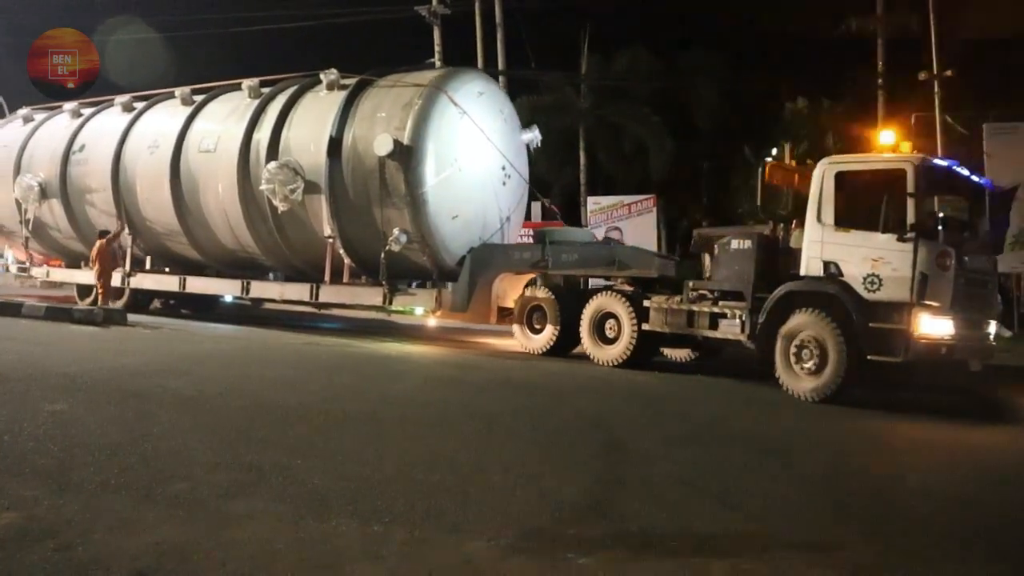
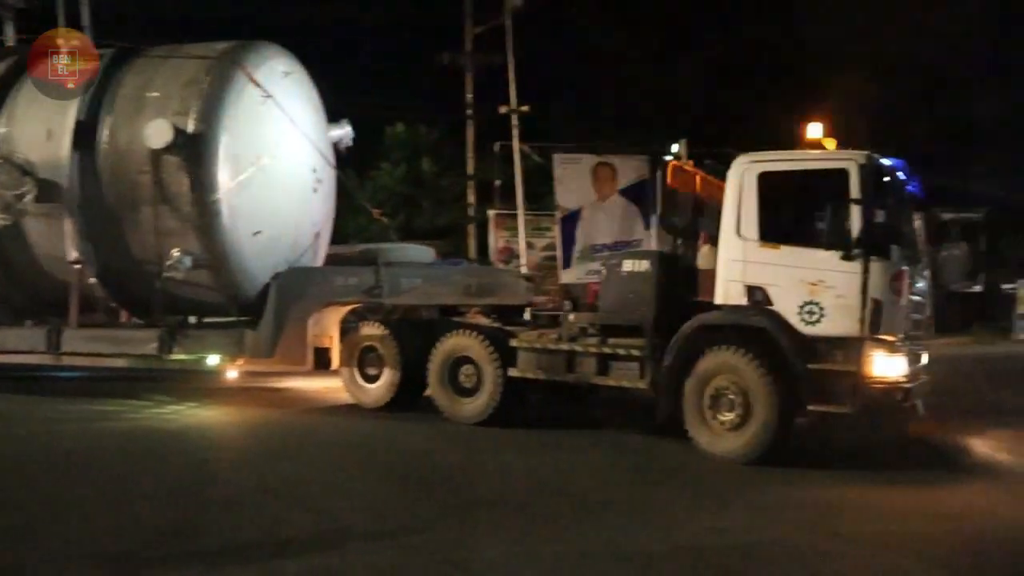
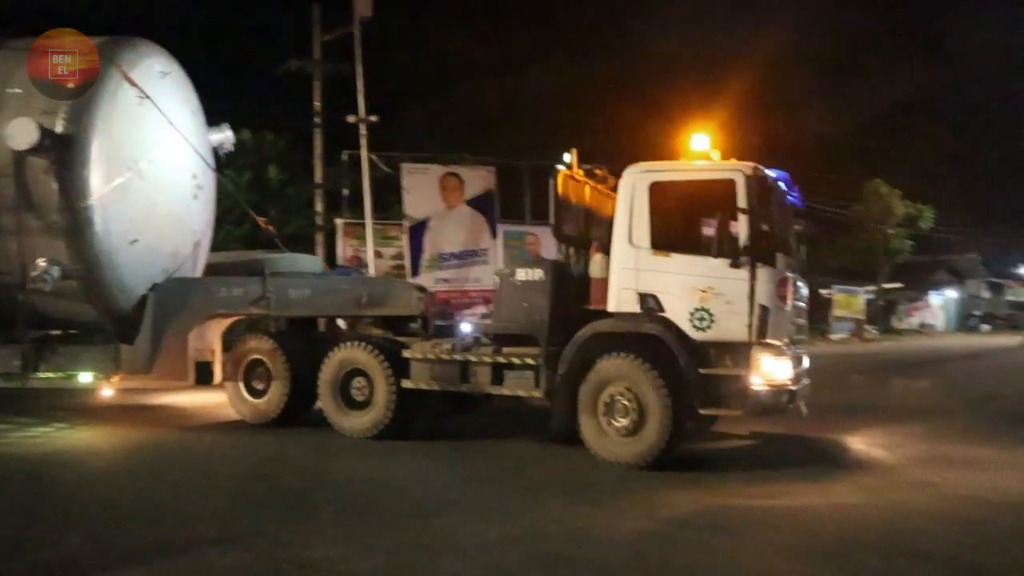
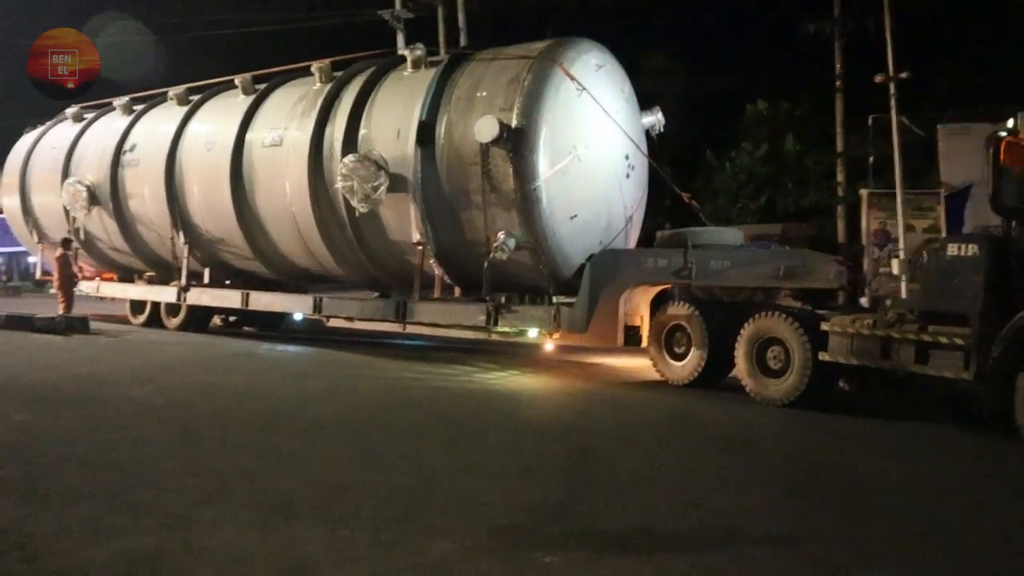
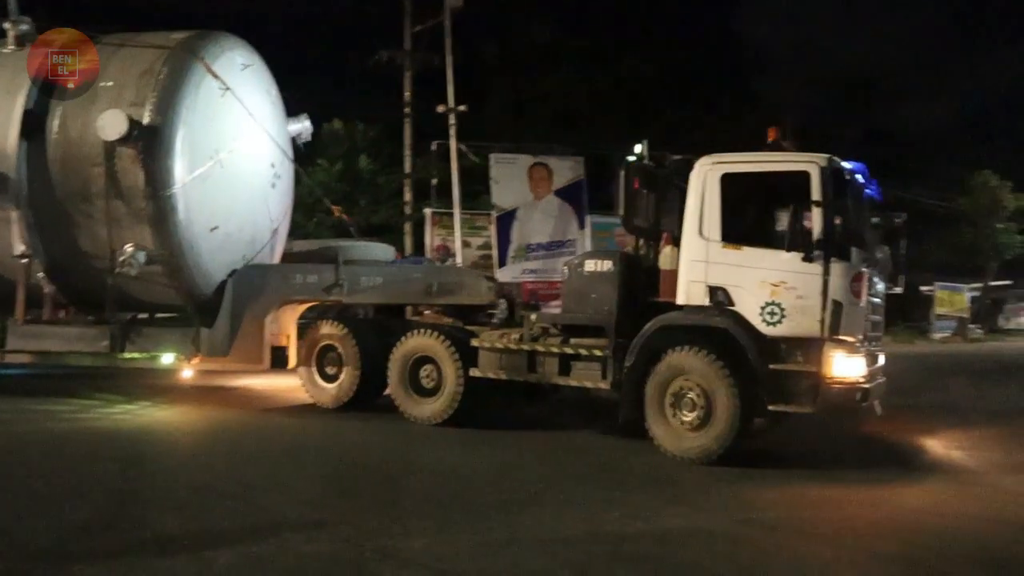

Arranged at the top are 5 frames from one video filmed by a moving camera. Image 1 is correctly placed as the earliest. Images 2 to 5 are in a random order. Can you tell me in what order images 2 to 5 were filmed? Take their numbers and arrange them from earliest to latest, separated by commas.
4, 2, 5, 3
